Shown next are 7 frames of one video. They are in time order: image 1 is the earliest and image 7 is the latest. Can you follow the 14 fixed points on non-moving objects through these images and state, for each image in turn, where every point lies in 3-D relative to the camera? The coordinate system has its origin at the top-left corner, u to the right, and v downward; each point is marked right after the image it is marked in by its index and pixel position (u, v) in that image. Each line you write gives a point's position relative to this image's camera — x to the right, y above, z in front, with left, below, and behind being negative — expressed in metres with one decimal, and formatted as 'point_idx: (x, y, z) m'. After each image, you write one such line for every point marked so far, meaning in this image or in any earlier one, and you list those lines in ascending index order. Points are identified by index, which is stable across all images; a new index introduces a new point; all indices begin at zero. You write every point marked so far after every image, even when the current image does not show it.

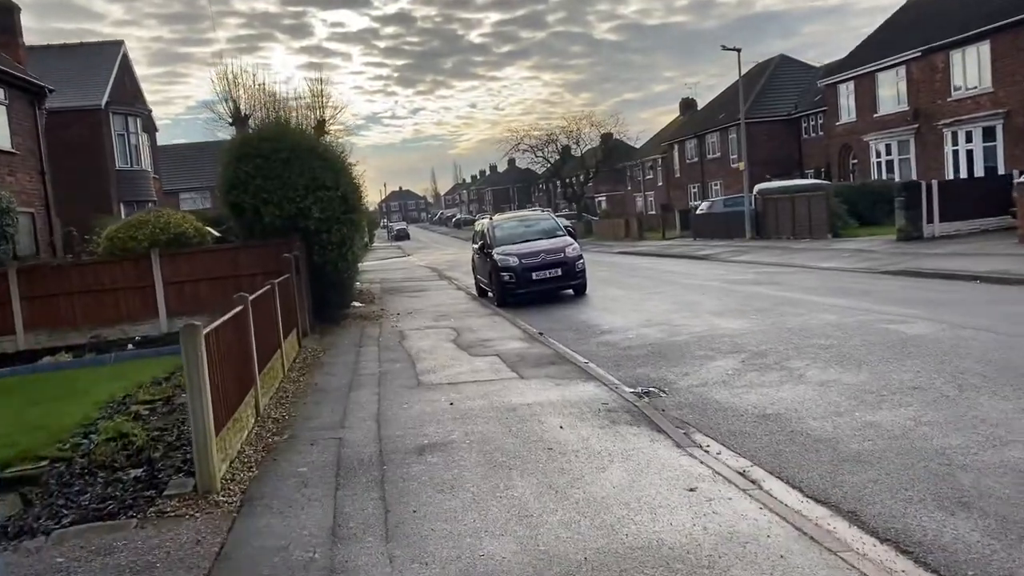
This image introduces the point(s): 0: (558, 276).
0: (+1.0, +0.3, +18.4) m
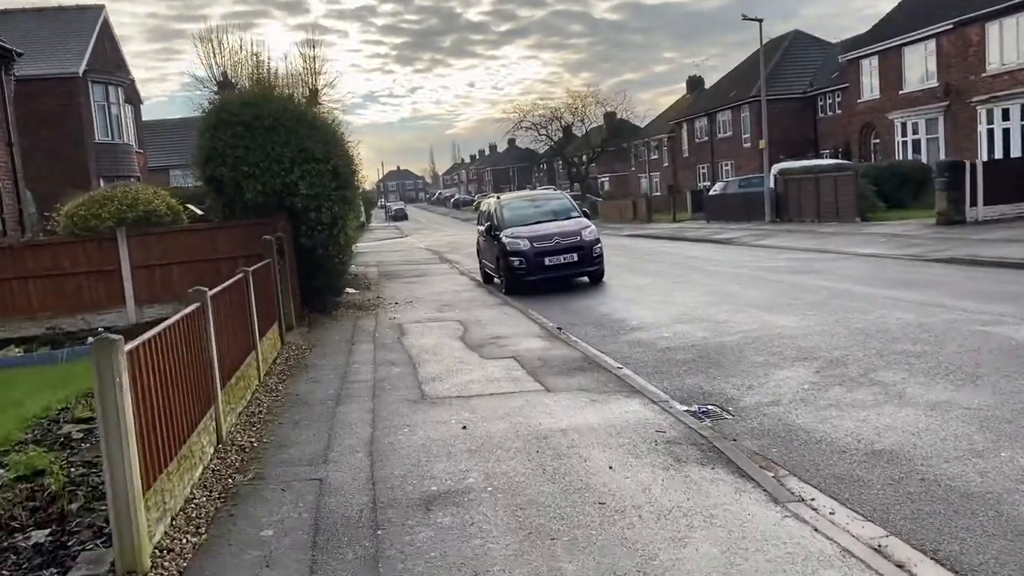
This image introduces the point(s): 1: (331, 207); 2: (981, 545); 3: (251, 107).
0: (+1.2, +0.5, +16.6) m
1: (-3.0, +1.3, +13.7) m
2: (+2.4, -1.3, +4.2) m
3: (-4.1, +2.9, +13.3) m
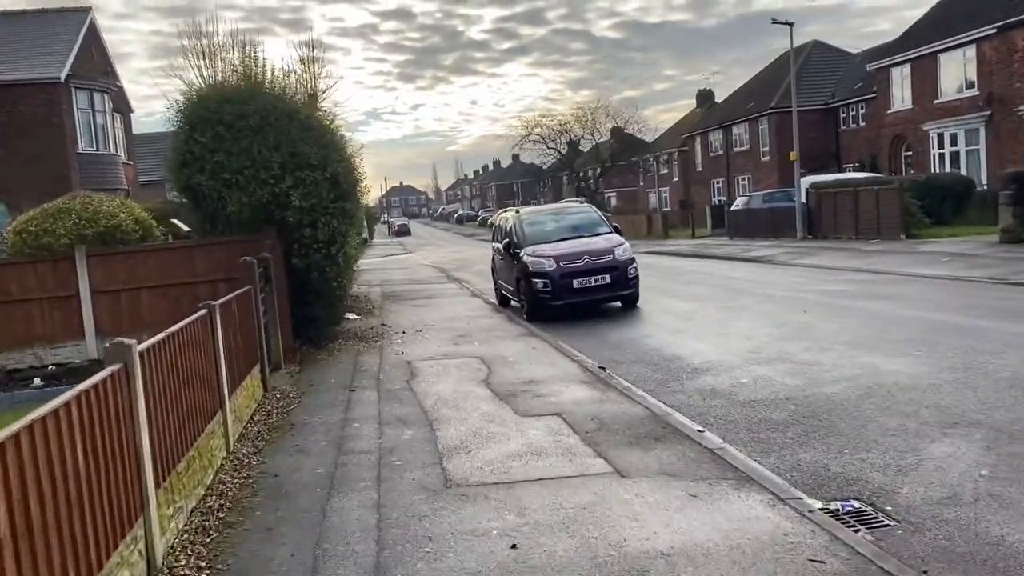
0: (+1.6, +0.1, +14.5) m
1: (-2.6, +0.9, +11.6) m
2: (+2.7, -1.5, +2.1) m
3: (-3.7, +2.5, +11.3) m
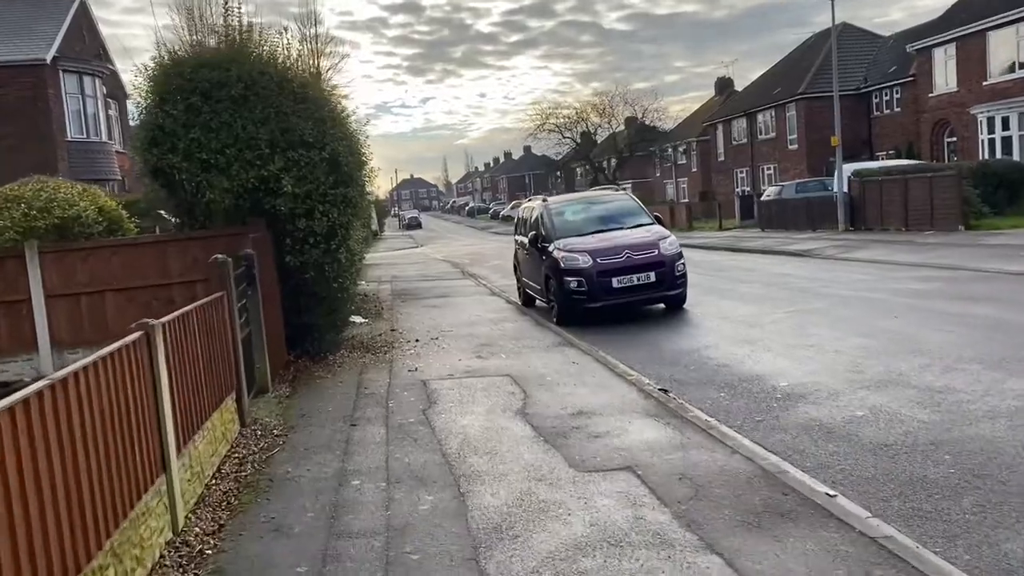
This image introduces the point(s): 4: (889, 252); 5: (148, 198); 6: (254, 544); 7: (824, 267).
0: (+2.1, +0.1, +12.6) m
1: (-2.1, +0.9, +9.7) m
2: (+3.0, -1.6, +0.1) m
3: (-3.3, +2.4, +9.4) m
4: (+8.8, +0.8, +19.6) m
5: (-4.3, +1.1, +10.1) m
6: (-1.4, -1.4, +4.5) m
7: (+6.6, +0.4, +17.6) m
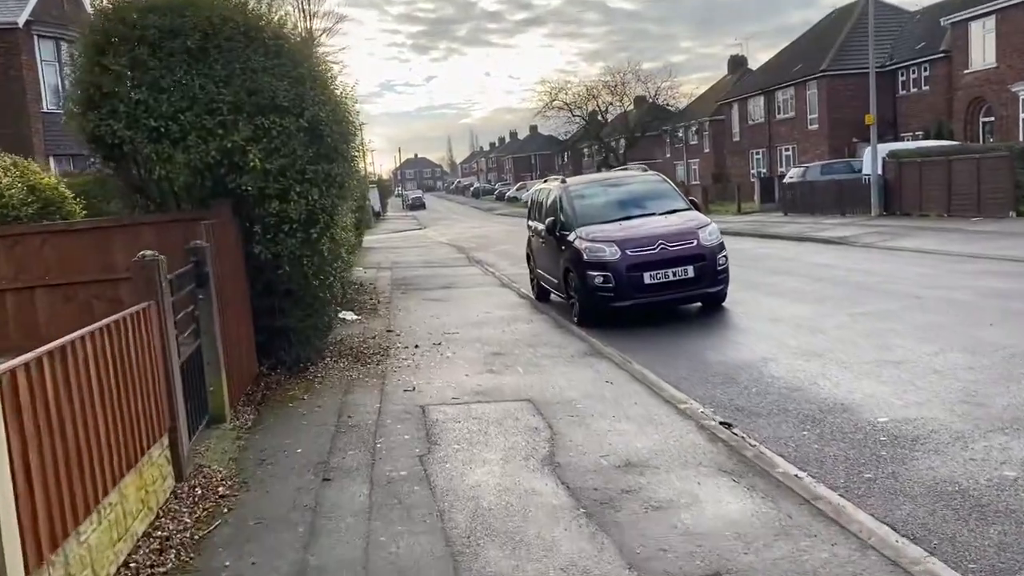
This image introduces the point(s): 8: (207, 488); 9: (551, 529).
0: (+2.3, +0.1, +10.8) m
1: (-2.0, +0.9, +7.9) m
2: (+3.2, -1.9, -1.6) m
3: (-3.1, +2.5, +7.6) m
4: (+9.0, +1.0, +17.8) m
5: (-4.1, +1.1, +8.3) m
6: (-1.2, -1.5, +2.8) m
7: (+6.8, +0.6, +15.8) m
8: (-1.9, -1.2, +5.1) m
9: (+0.2, -1.2, +4.3) m
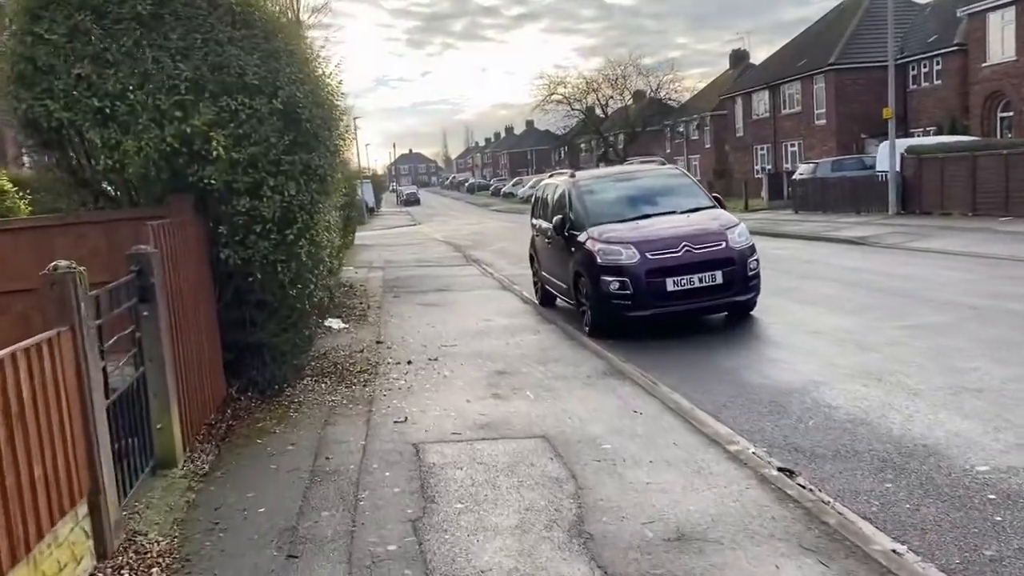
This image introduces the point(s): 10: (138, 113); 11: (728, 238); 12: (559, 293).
0: (+2.3, 0.0, +9.7) m
1: (-1.9, +0.8, +6.8) m
2: (+3.3, -2.0, -2.7) m
3: (-3.0, +2.4, +6.4) m
4: (+9.1, +0.9, +16.7) m
5: (-4.0, +1.1, +7.1) m
6: (-1.1, -1.6, +1.6) m
7: (+6.8, +0.5, +14.7) m
8: (-1.8, -1.3, +4.0) m
9: (+0.3, -1.3, +3.2) m
10: (-2.8, +1.3, +6.4) m
11: (+2.5, +0.6, +9.9) m
12: (+0.7, -0.1, +11.8) m
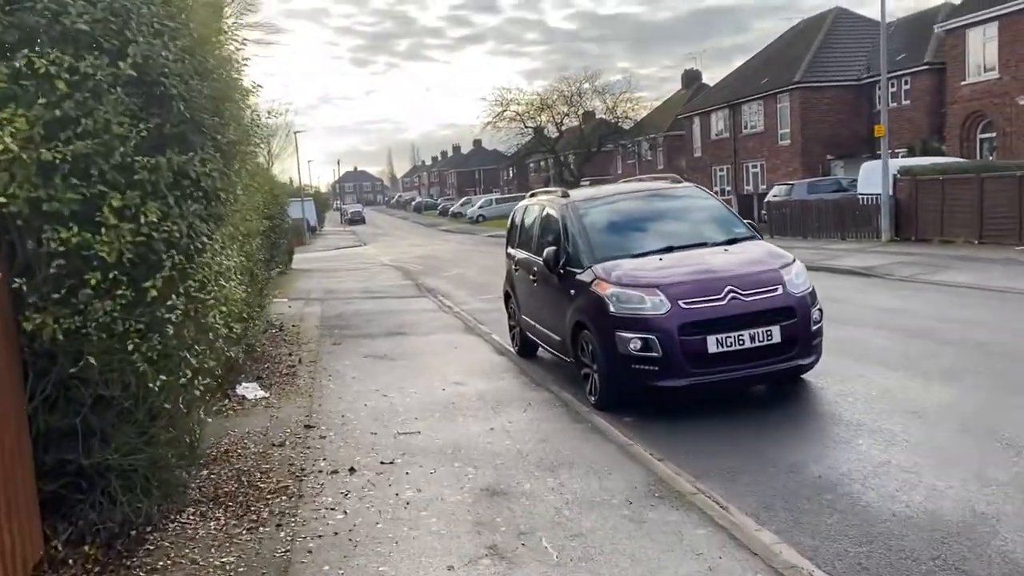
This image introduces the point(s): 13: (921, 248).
0: (+2.2, -0.5, +7.2) m
1: (-1.8, +0.4, +4.0) m
2: (+4.0, -2.2, -5.2) m
3: (-3.0, +1.9, +3.6) m
4: (+8.5, +0.2, +14.6) m
5: (-4.0, +0.6, +4.2) m
6: (-0.7, -1.9, -1.1) m
7: (+6.4, -0.1, +12.5) m
8: (-1.5, -1.7, +1.1) m
9: (+0.6, -1.7, +0.5) m
10: (-2.8, +0.9, +3.5) m
11: (+2.4, +0.1, +7.4) m
12: (+0.4, -0.6, +9.2) m
13: (+9.4, +0.9, +19.2) m
